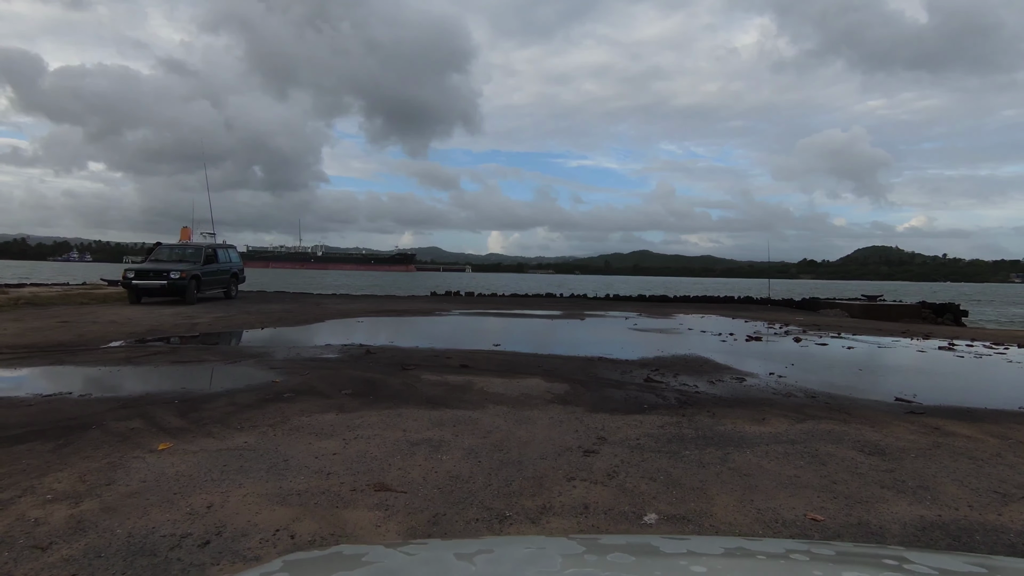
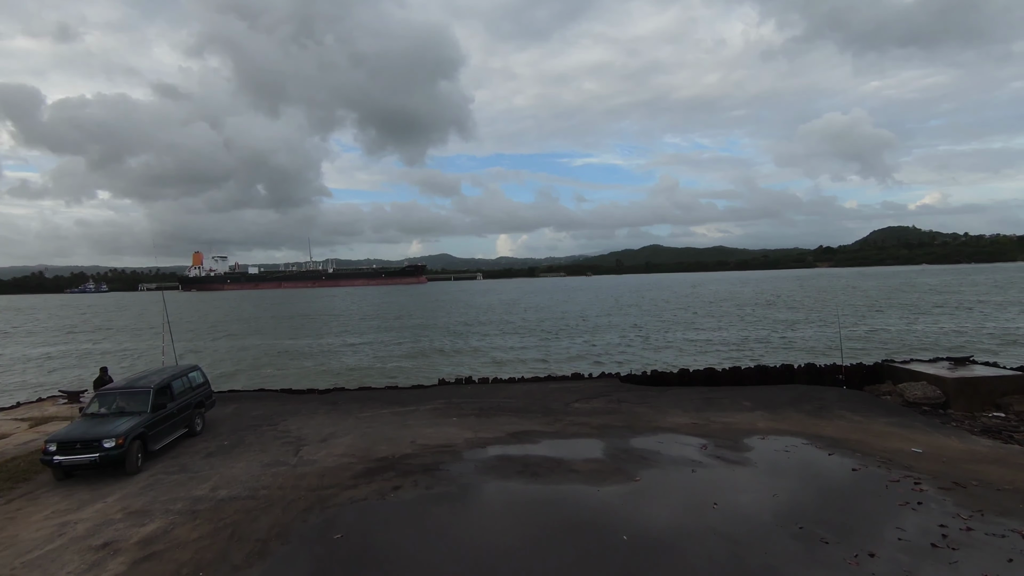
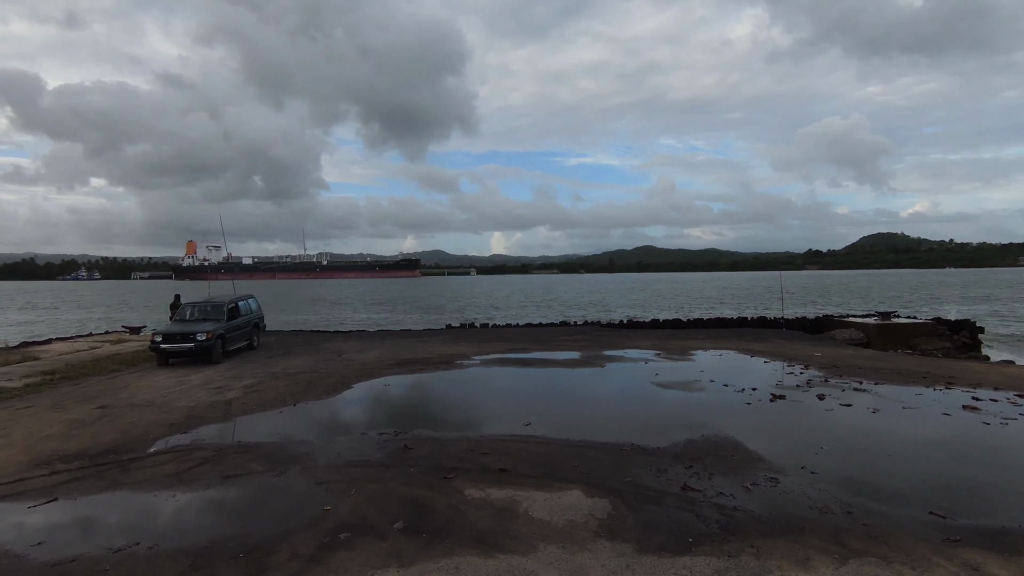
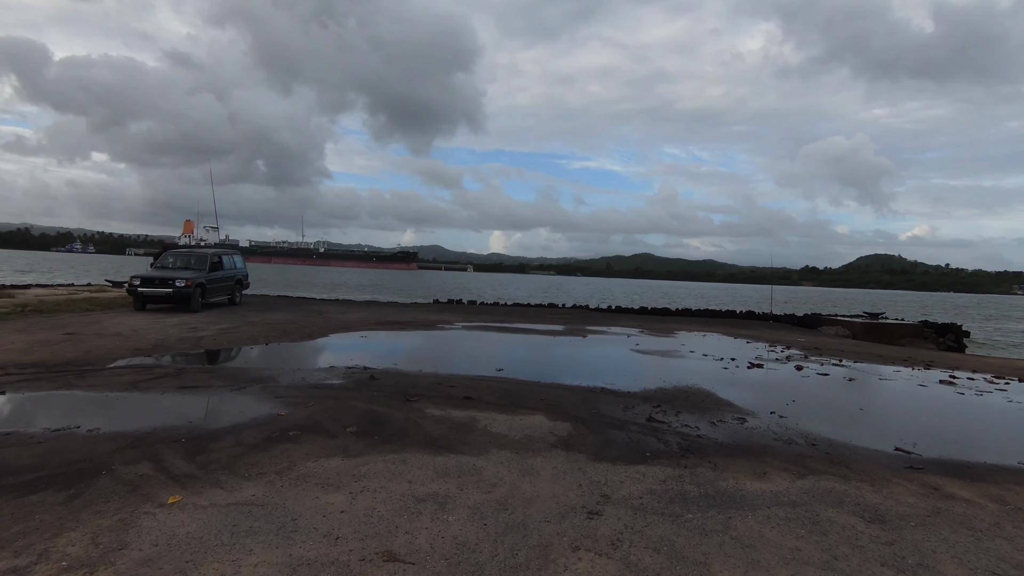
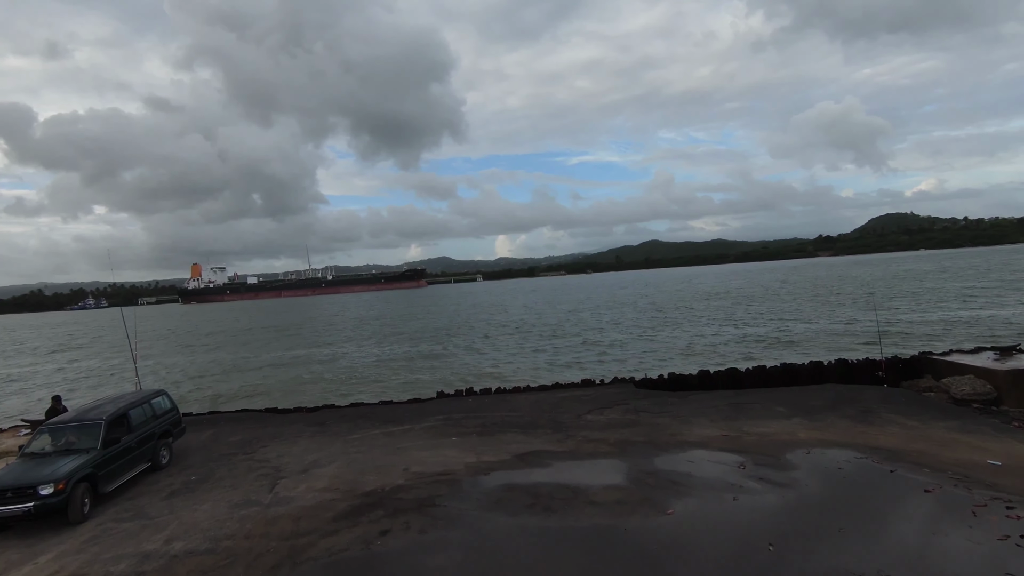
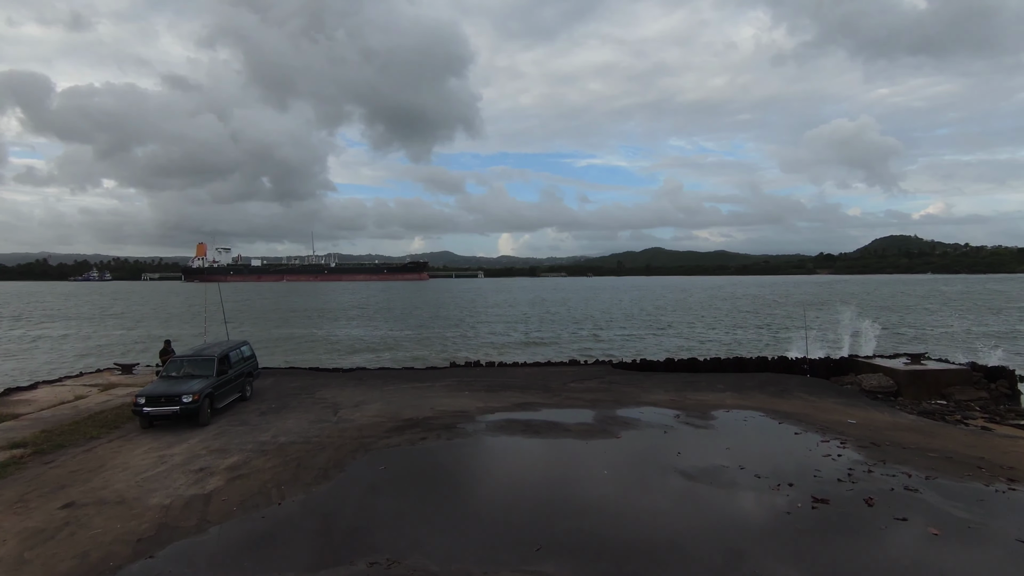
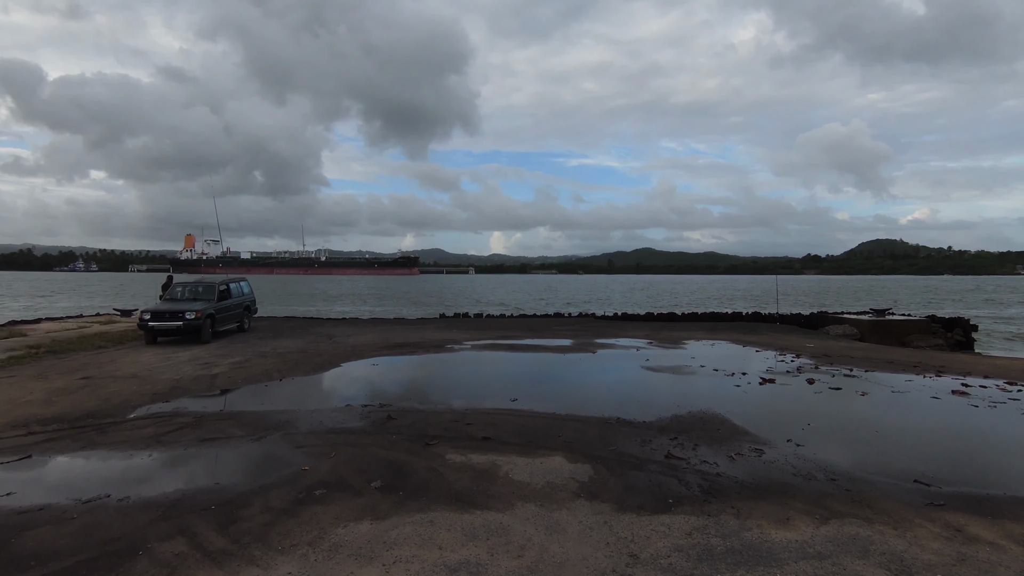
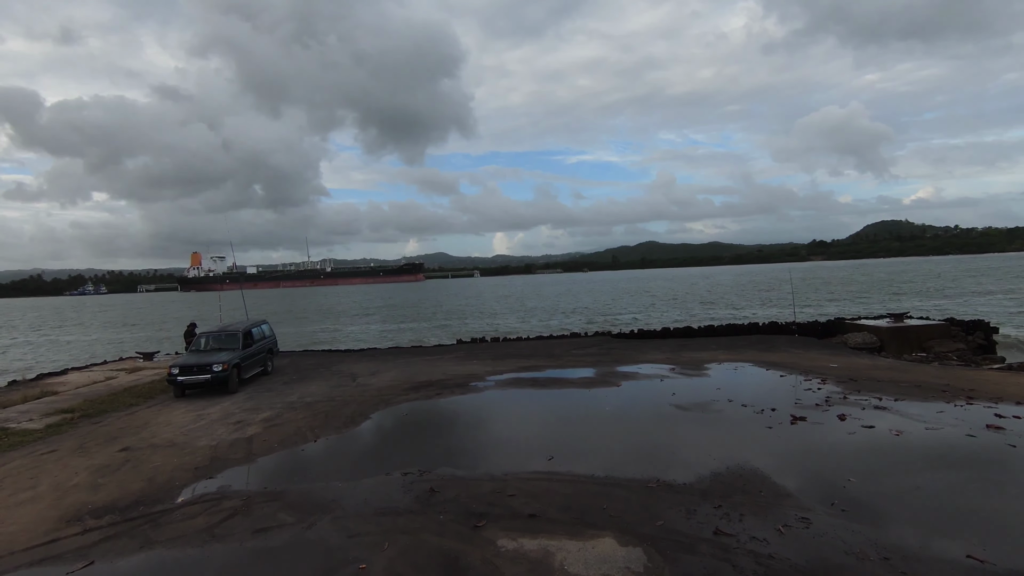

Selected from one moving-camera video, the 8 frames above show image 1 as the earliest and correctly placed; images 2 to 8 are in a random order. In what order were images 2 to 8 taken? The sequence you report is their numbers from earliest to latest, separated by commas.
4, 7, 3, 8, 6, 2, 5
